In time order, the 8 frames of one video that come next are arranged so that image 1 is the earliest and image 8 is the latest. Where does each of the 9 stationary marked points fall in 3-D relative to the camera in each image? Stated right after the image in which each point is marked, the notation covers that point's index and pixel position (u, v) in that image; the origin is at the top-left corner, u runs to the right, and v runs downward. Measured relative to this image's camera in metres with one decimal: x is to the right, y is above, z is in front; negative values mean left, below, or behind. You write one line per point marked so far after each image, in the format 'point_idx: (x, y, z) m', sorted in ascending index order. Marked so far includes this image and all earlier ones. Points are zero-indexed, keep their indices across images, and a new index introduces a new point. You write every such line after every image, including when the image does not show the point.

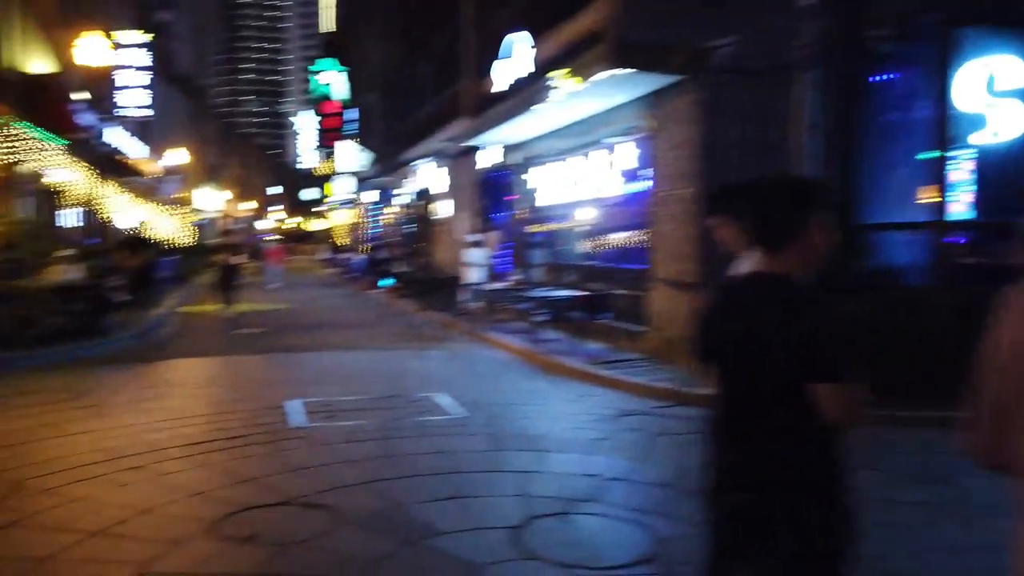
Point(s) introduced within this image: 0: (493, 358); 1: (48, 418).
0: (-0.3, -1.1, +12.4) m
1: (-4.7, -1.4, +7.8) m
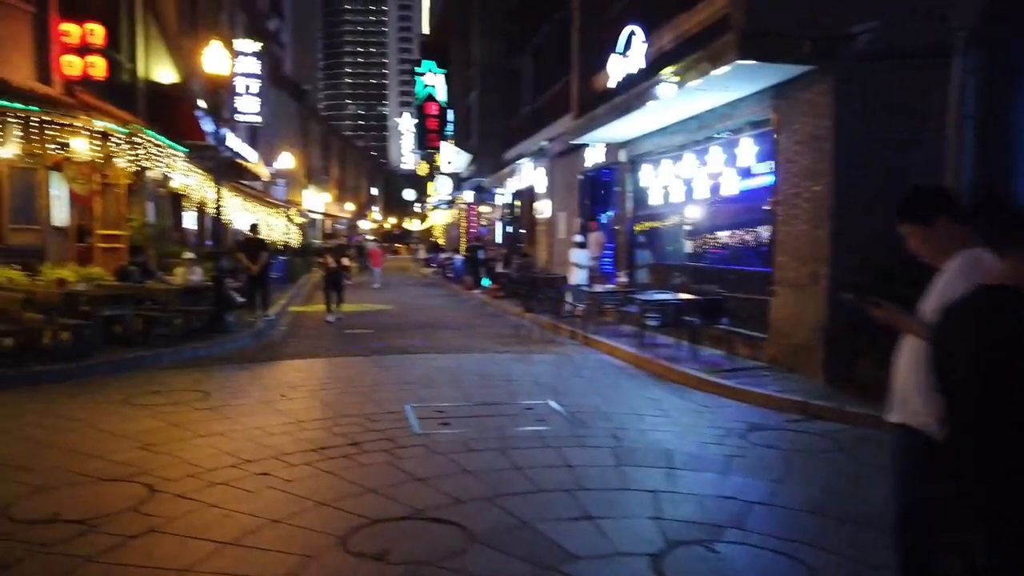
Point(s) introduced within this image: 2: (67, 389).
0: (+1.4, -1.2, +12.0) m
1: (-3.5, -1.4, +8.0) m
2: (-5.7, -1.3, +9.8) m
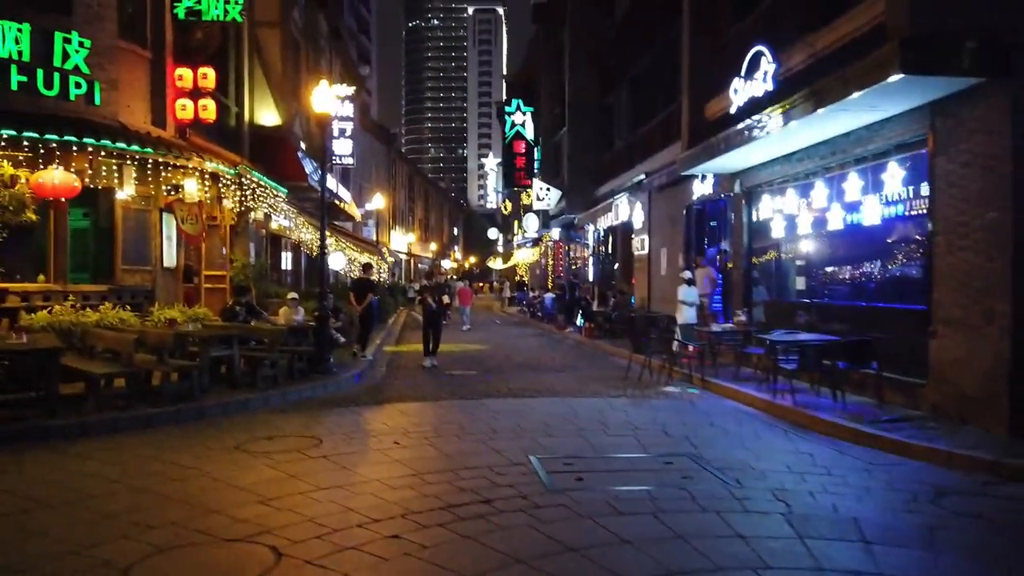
0: (+3.2, -1.8, +11.0) m
1: (-2.2, -1.8, +7.5) m
2: (-4.2, -1.8, +9.5) m
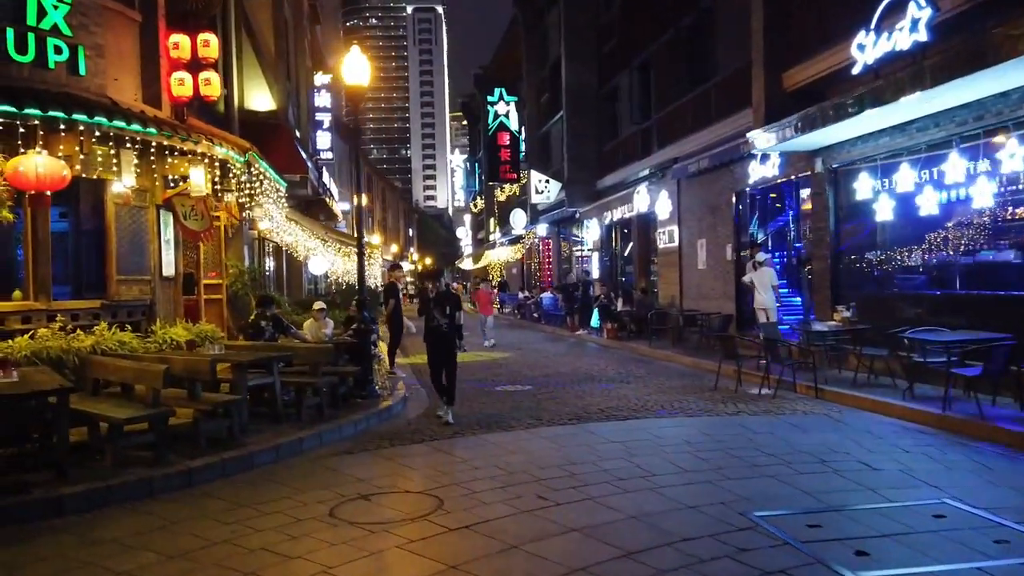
0: (+4.6, -1.7, +9.1) m
1: (-0.4, -1.9, +5.3) m
2: (-2.6, -1.9, +7.1) m
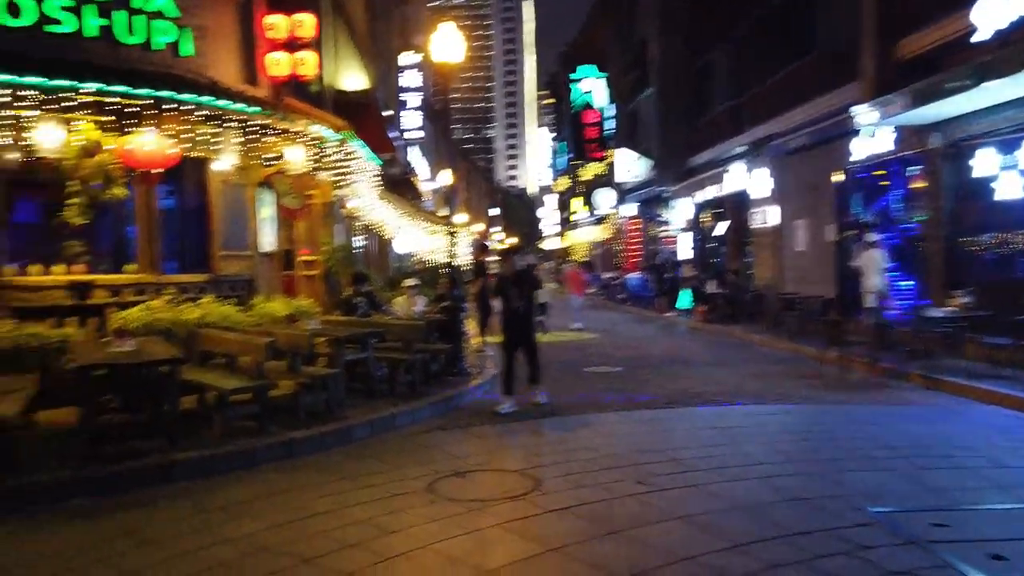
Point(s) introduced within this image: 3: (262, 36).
0: (+5.7, -1.5, +8.5) m
1: (+0.3, -1.7, +5.2) m
2: (-1.7, -1.7, +7.2) m
3: (-4.1, +4.2, +12.6) m
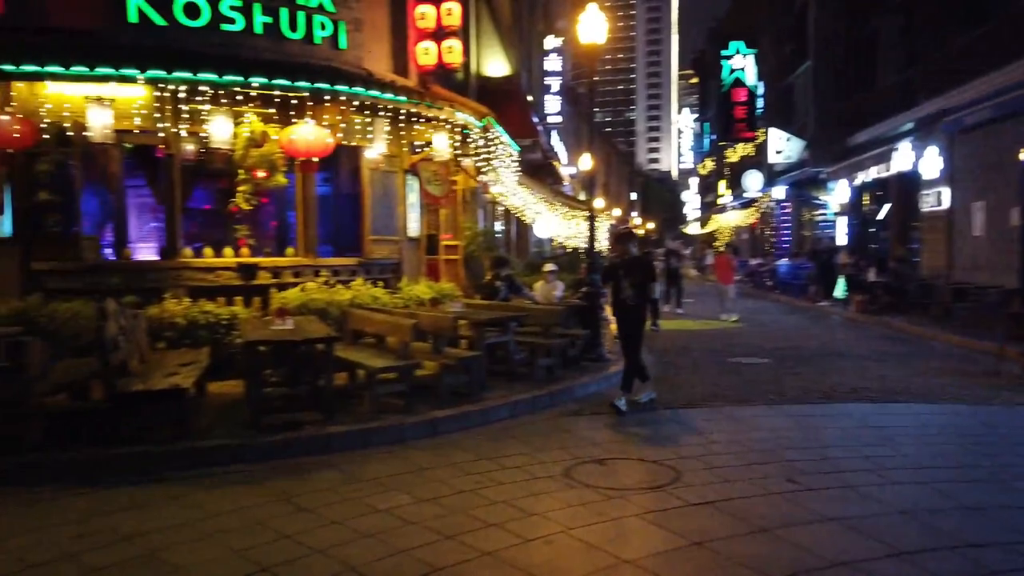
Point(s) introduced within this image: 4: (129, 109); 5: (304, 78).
0: (+7.1, -1.4, +7.3) m
1: (+1.2, -1.6, +5.0) m
2: (-0.4, -1.5, +7.4) m
3: (-1.7, +4.5, +12.9) m
4: (-5.5, +2.5, +10.8) m
5: (-2.8, +2.9, +10.3) m
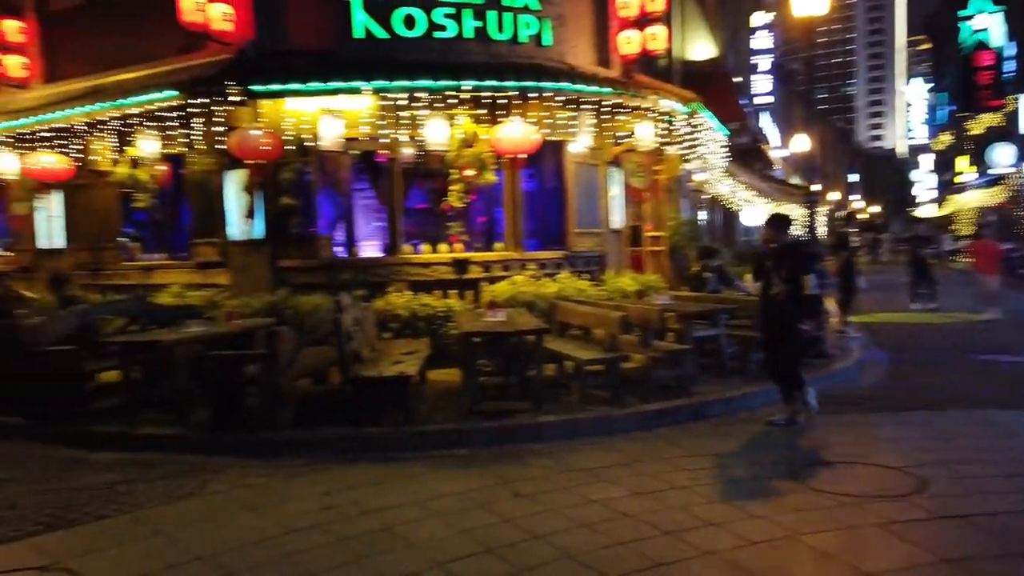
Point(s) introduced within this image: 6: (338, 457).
0: (+8.9, -1.3, +5.1) m
1: (+2.5, -1.6, +4.5) m
2: (+1.7, -1.5, +7.2) m
3: (+1.7, +4.6, +12.8) m
4: (-2.4, +2.6, +11.8) m
5: (0.0, +3.0, +10.6) m
6: (-1.7, -1.6, +7.3) m
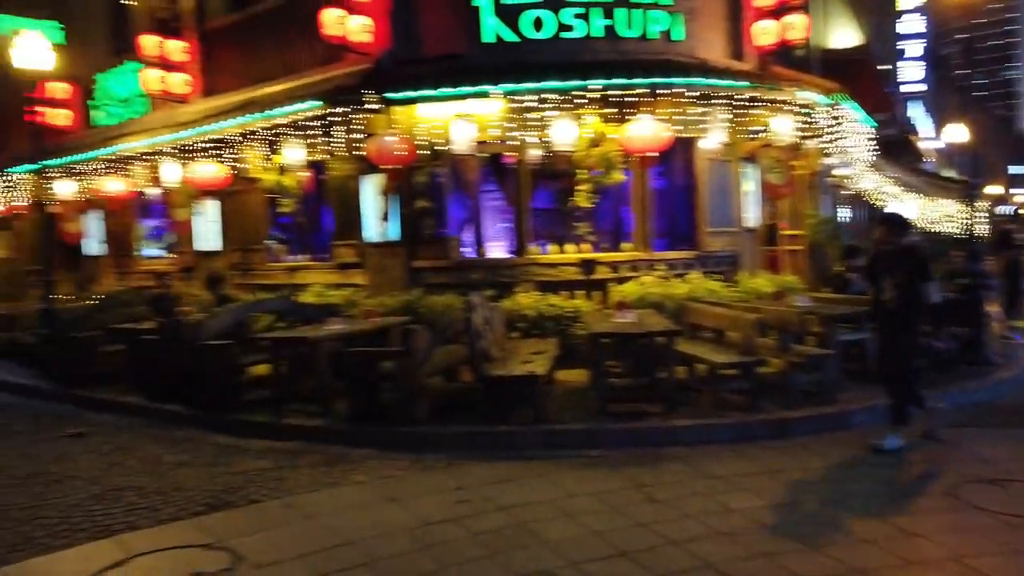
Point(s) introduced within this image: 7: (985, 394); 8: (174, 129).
0: (+9.7, -1.3, +3.6) m
1: (+3.3, -1.6, +4.0) m
2: (+2.9, -1.5, +6.8) m
3: (+3.9, +4.6, +12.4) m
4: (-0.4, +2.6, +12.0) m
5: (+1.8, +2.9, +10.5) m
6: (-0.4, -1.6, +7.5) m
7: (+5.5, -1.2, +8.9) m
8: (-6.1, +2.9, +13.6) m
